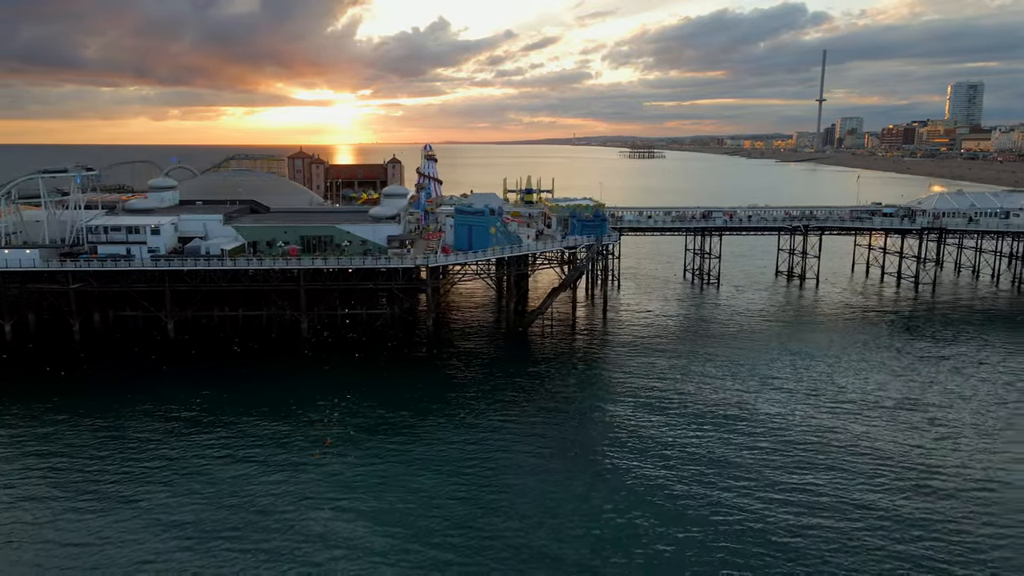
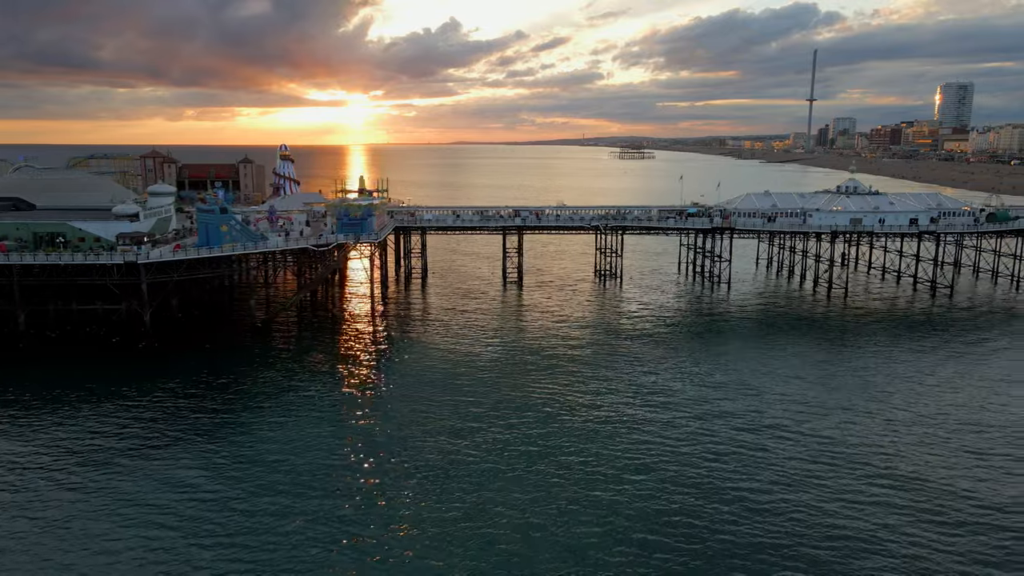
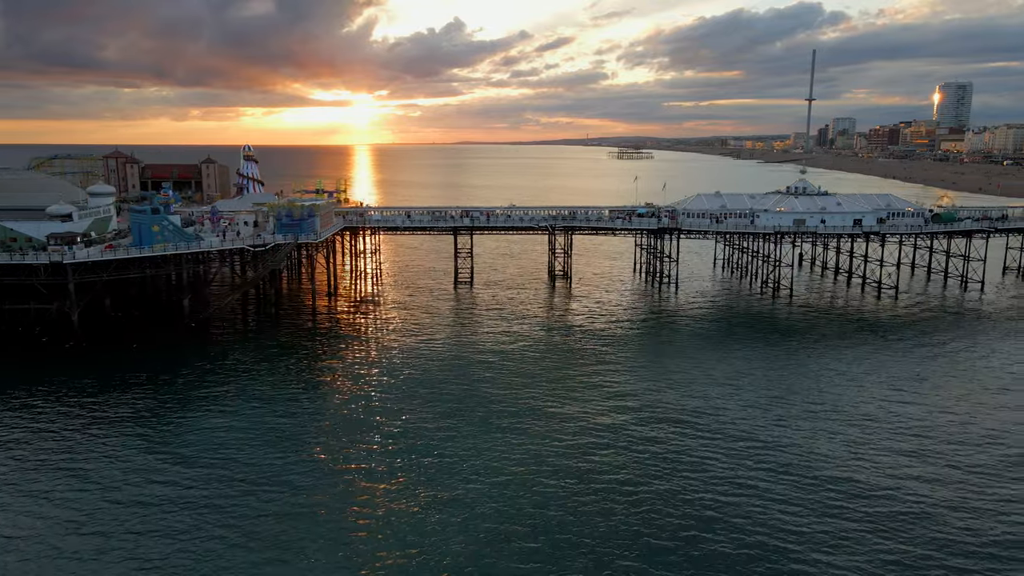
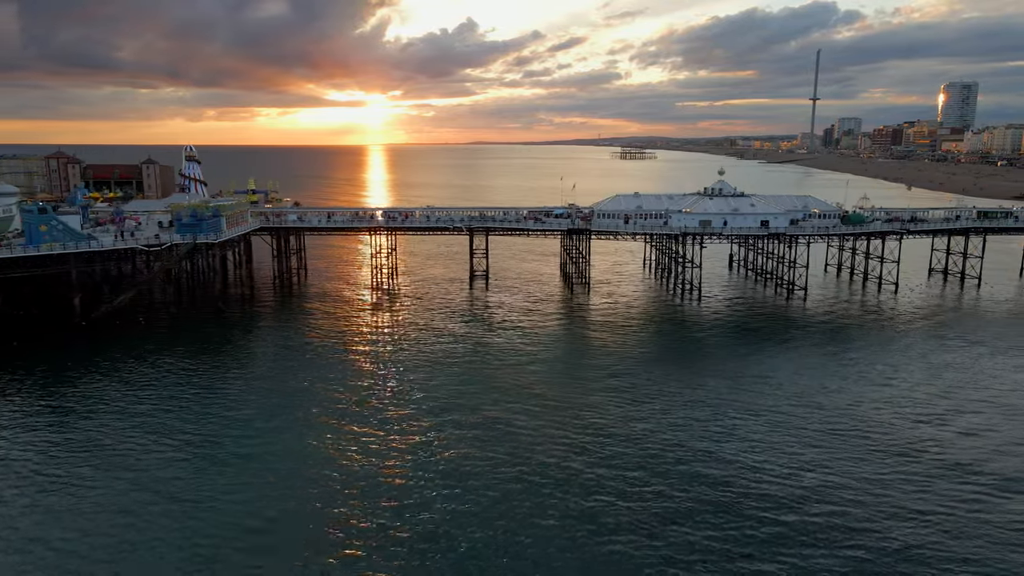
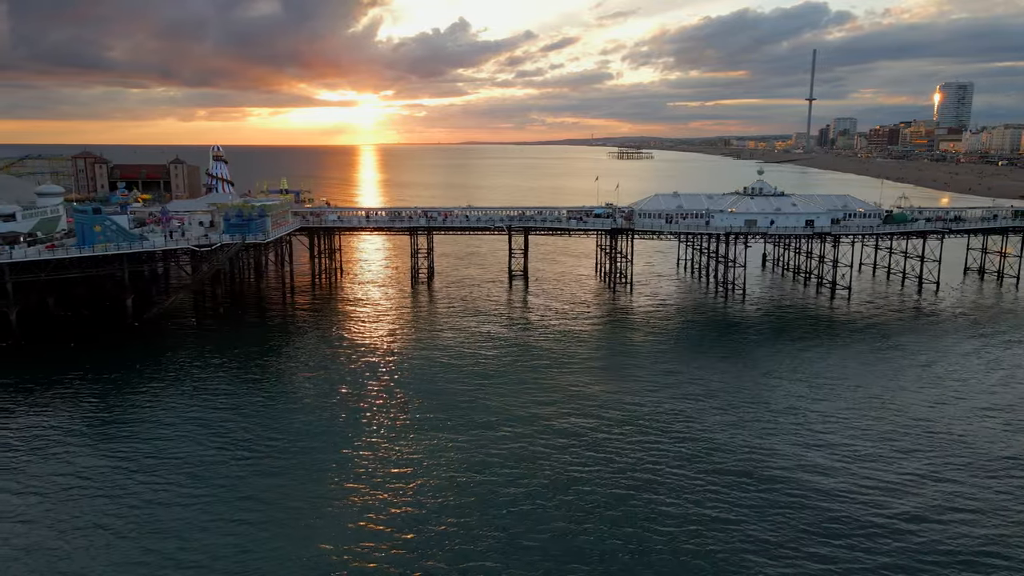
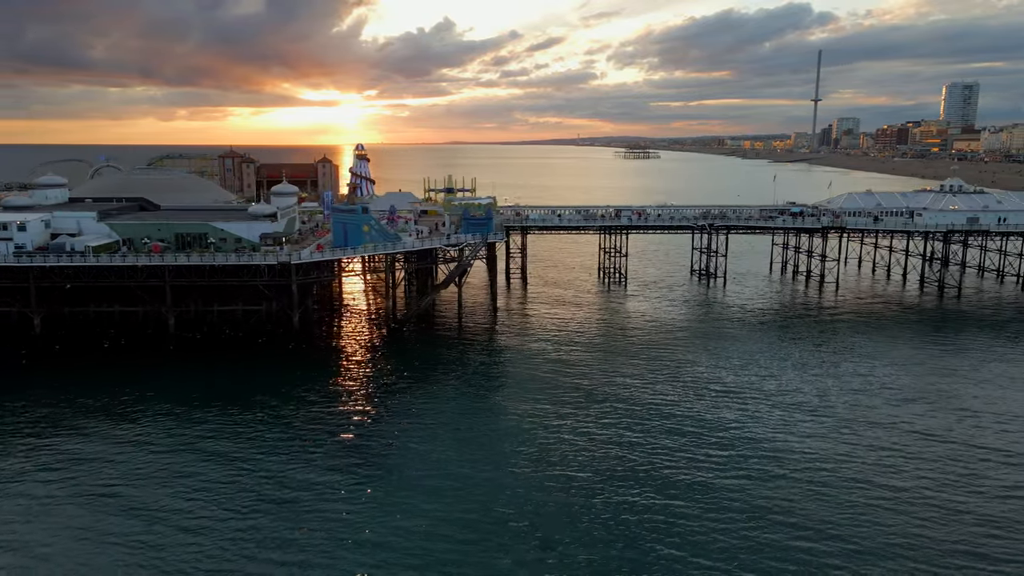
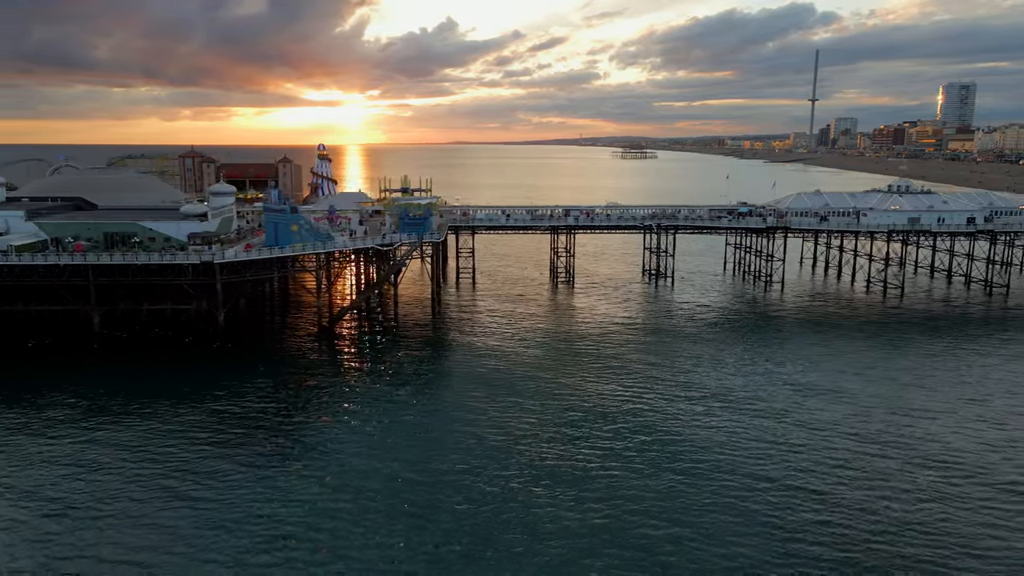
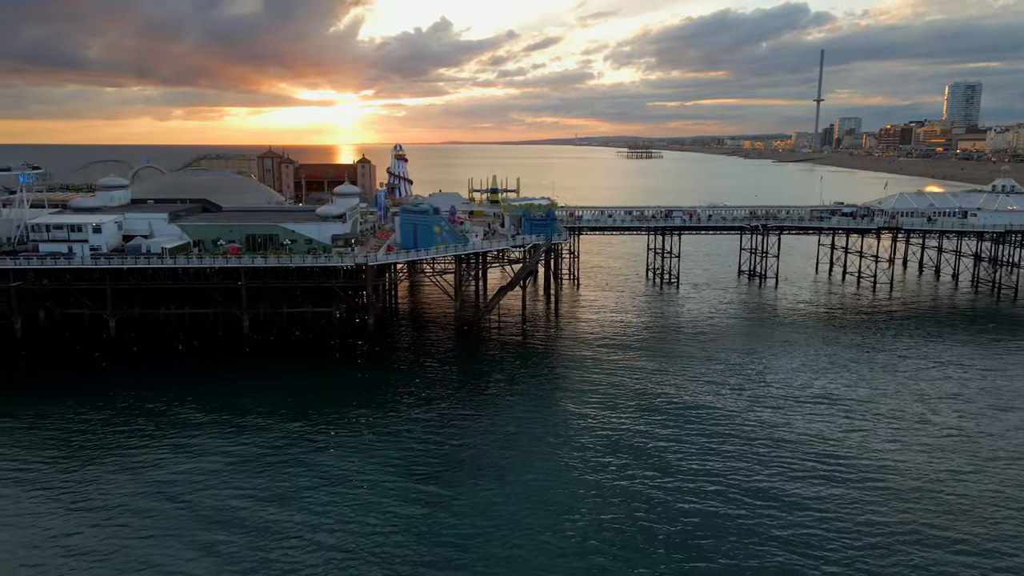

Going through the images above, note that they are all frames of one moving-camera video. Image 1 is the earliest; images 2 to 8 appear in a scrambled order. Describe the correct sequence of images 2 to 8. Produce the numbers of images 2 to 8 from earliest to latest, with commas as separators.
8, 6, 7, 2, 3, 5, 4
